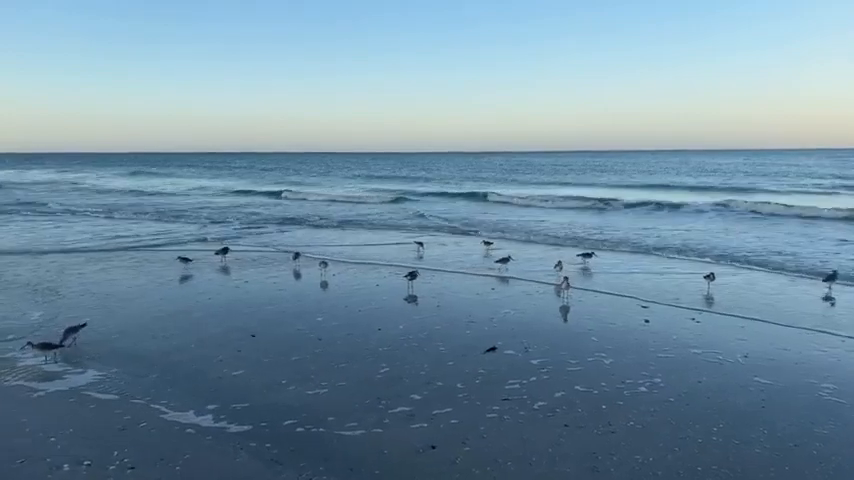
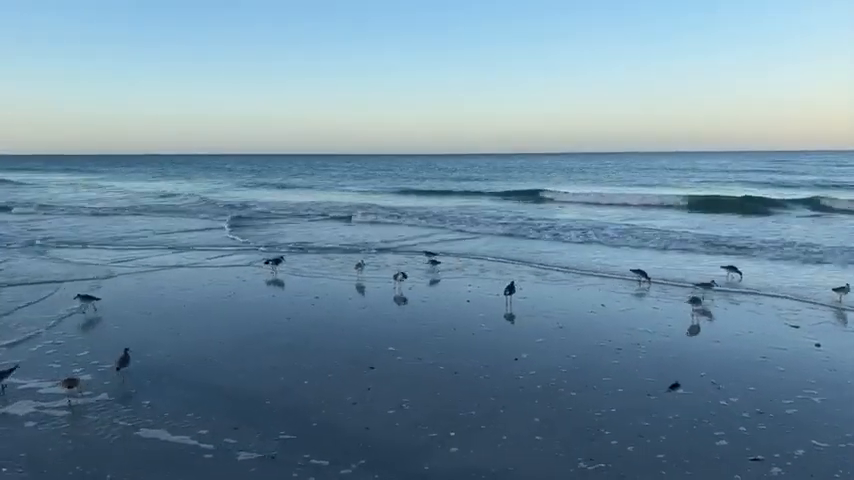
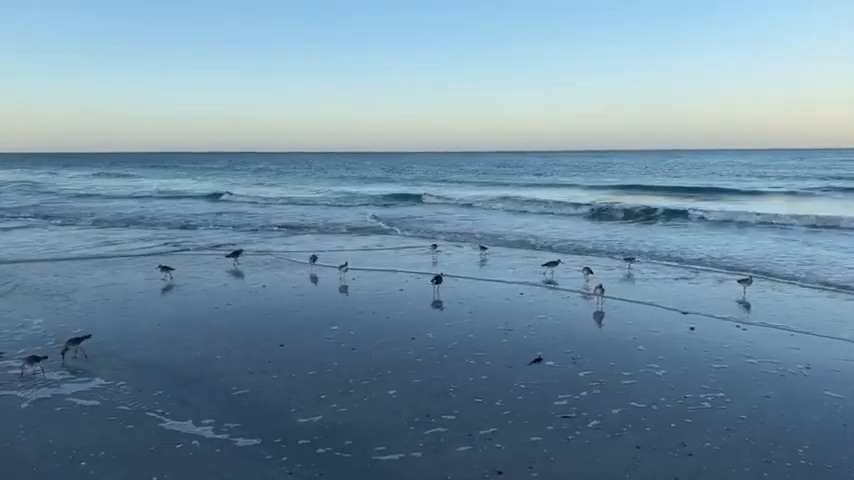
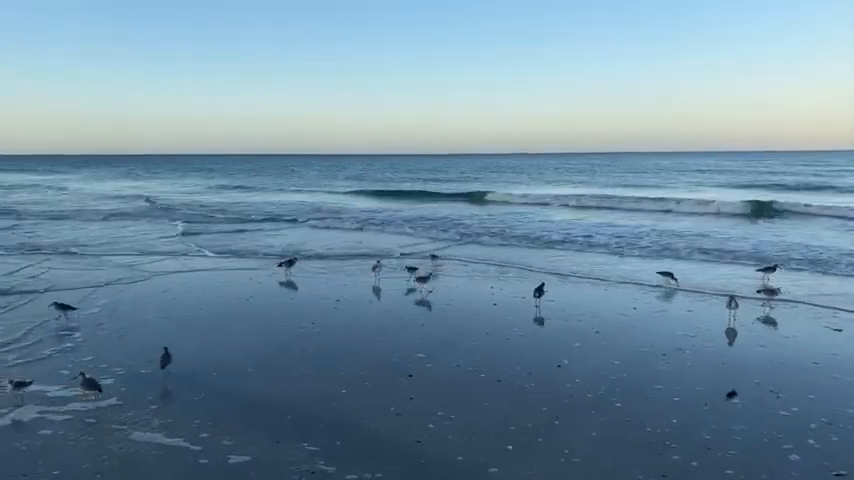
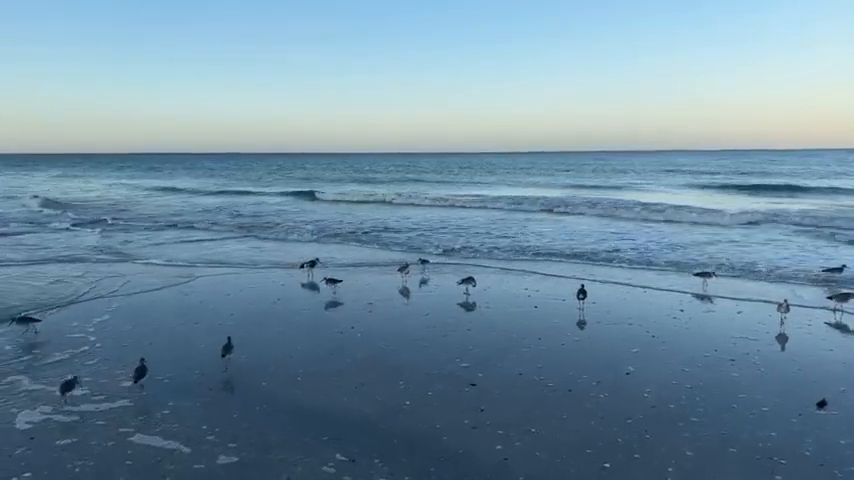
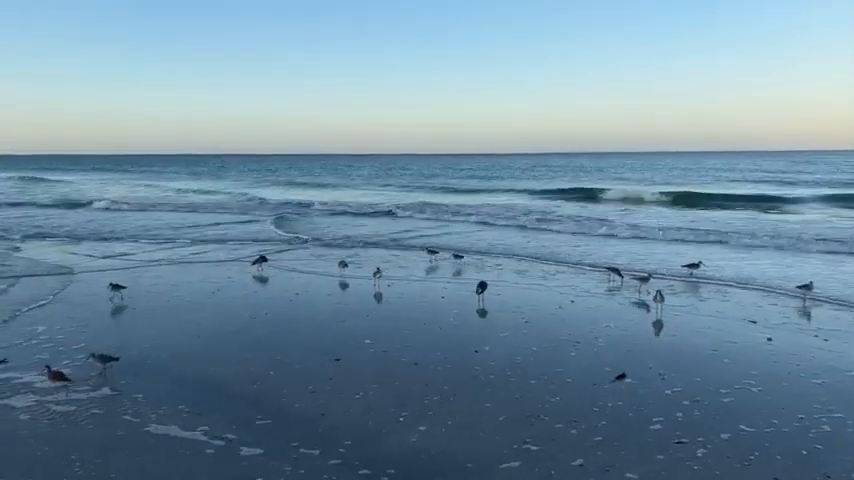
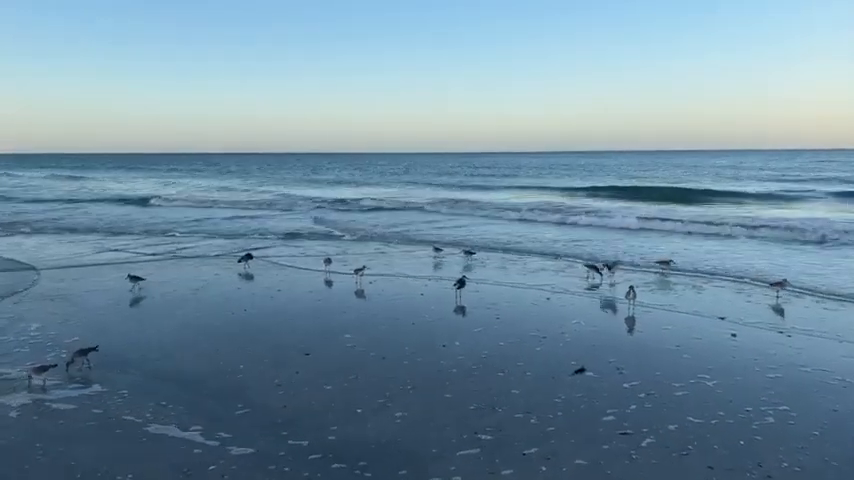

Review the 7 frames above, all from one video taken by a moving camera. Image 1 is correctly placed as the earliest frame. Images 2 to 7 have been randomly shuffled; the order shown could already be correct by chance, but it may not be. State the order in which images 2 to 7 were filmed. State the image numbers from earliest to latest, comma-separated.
3, 7, 6, 2, 4, 5
